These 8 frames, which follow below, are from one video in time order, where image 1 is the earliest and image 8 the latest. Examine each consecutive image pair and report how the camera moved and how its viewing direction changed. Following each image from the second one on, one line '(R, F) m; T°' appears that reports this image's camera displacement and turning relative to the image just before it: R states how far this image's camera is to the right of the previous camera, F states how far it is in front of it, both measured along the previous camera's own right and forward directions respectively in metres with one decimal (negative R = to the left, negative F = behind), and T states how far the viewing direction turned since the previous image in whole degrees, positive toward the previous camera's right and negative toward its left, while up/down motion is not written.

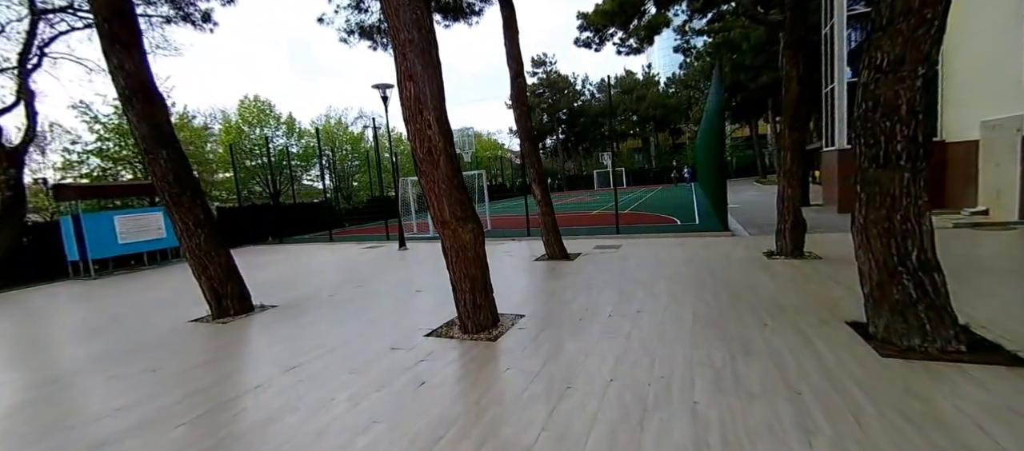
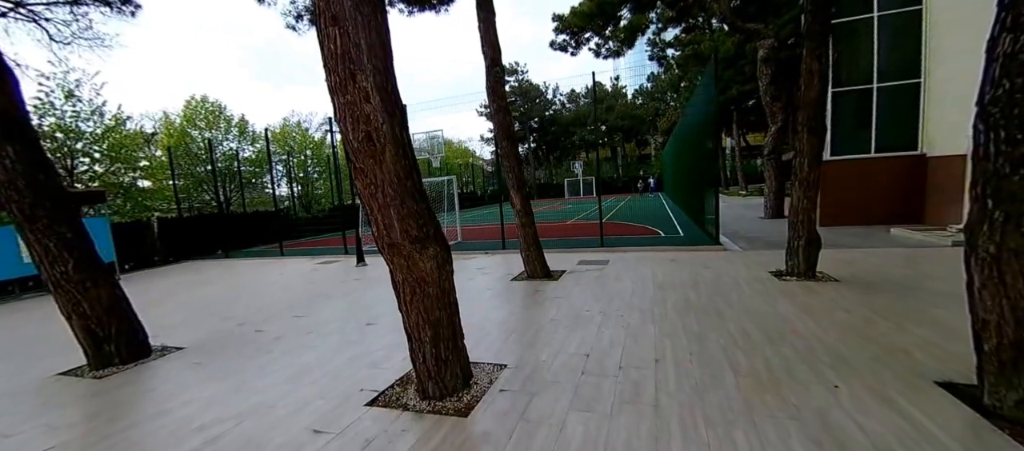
(0.0, +0.9) m; +4°
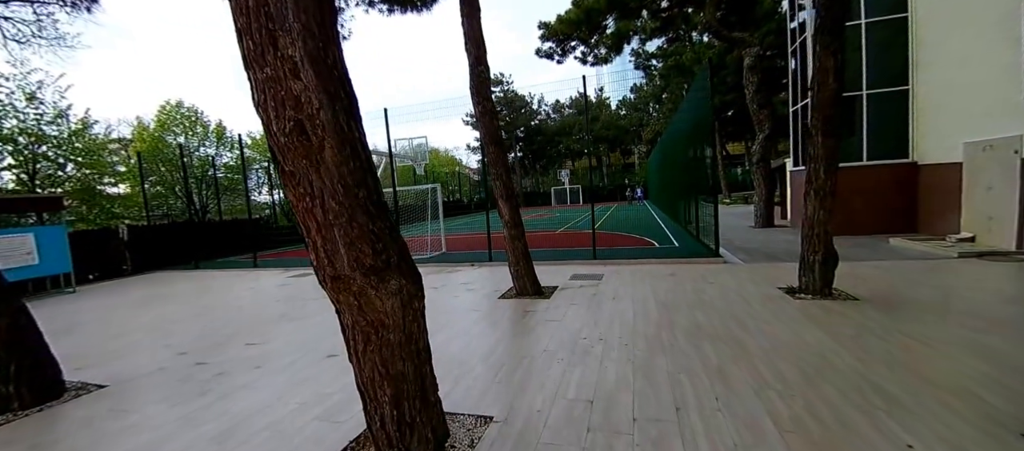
(0.0, +0.5) m; +2°
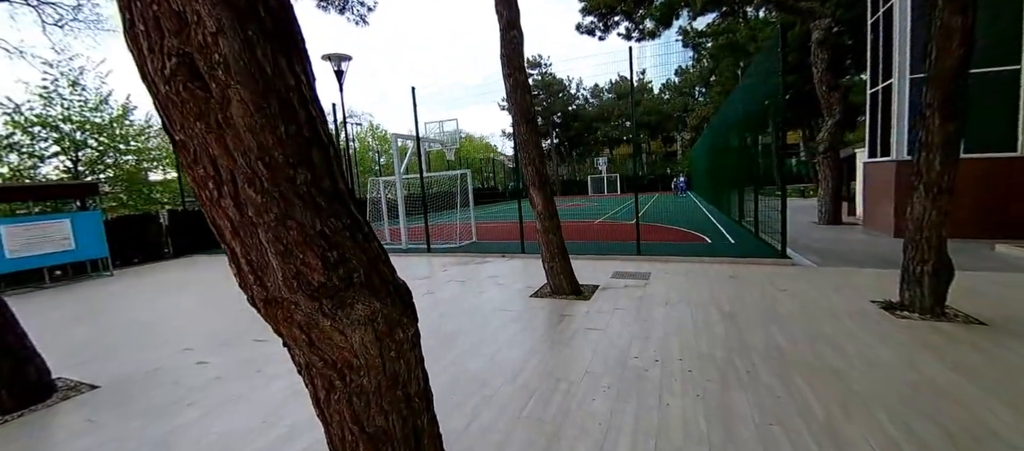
(0.0, +0.6) m; -5°
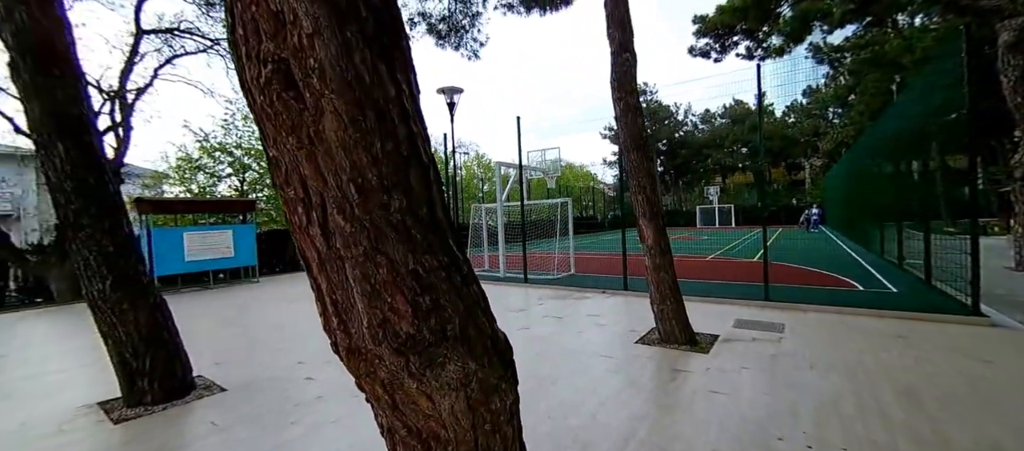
(-0.1, +0.2) m; -13°
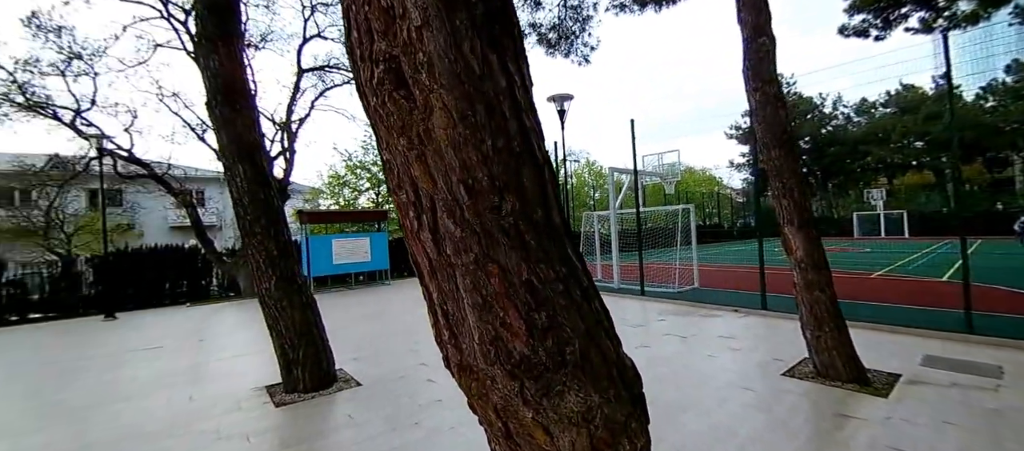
(0.0, +0.1) m; -15°
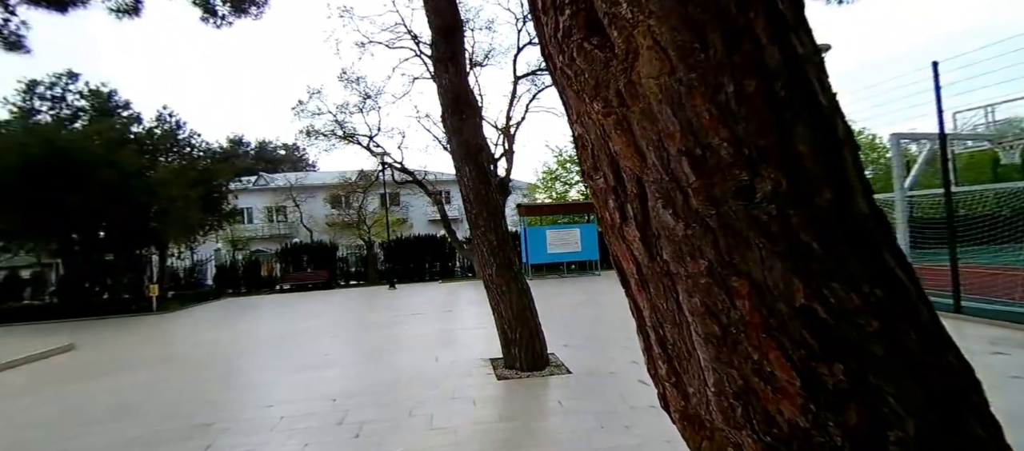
(0.0, +0.2) m; -28°
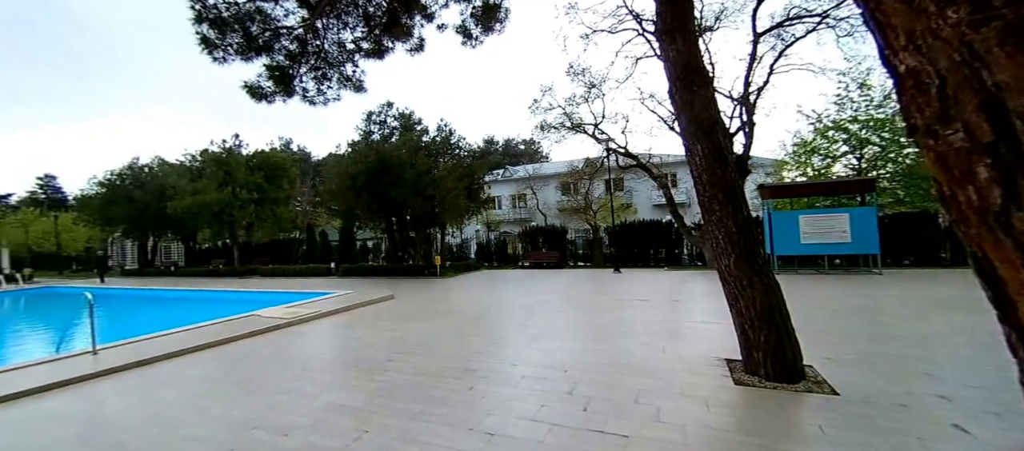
(0.0, +0.1) m; -30°
